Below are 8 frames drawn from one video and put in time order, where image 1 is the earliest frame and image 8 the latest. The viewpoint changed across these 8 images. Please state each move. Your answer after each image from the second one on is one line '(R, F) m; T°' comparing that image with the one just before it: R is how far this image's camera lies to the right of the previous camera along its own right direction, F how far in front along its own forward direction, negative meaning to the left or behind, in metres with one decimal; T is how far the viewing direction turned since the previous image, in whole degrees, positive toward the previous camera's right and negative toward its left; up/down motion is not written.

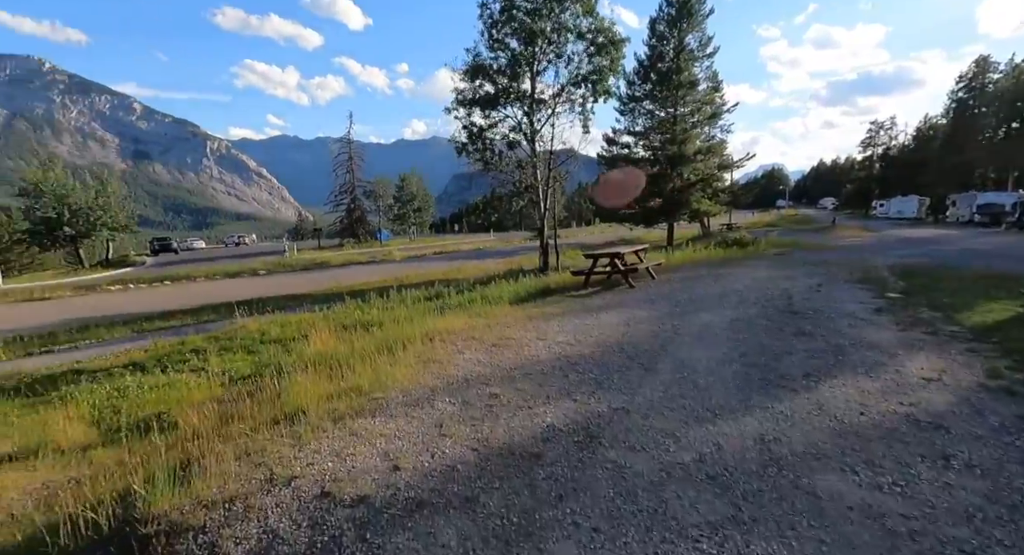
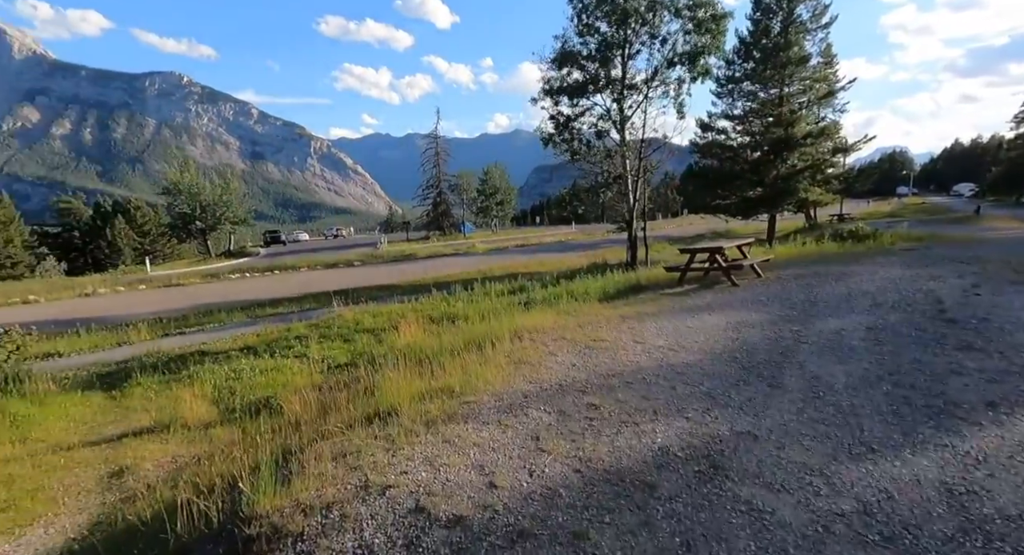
(-0.1, +0.2) m; -8°
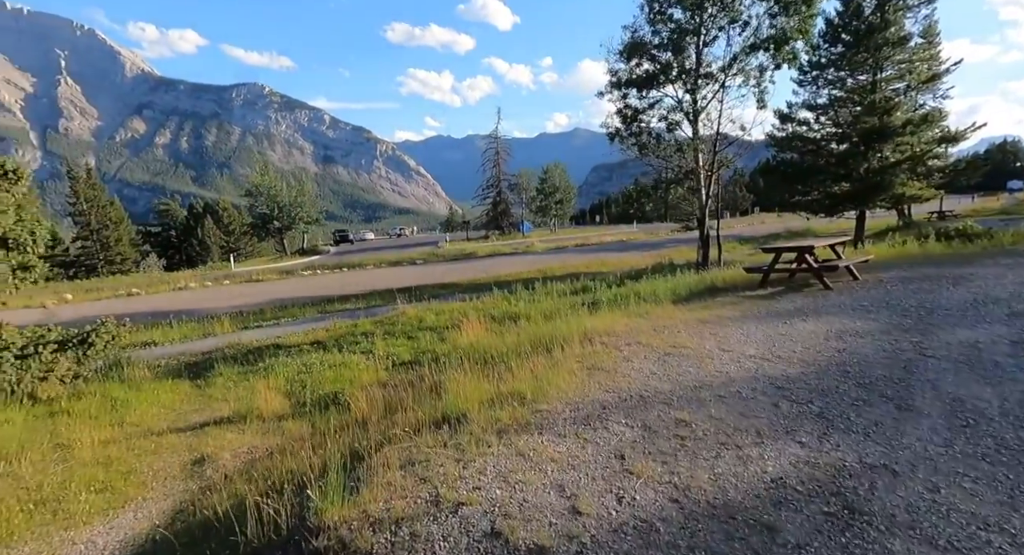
(-0.1, +0.2) m; -6°
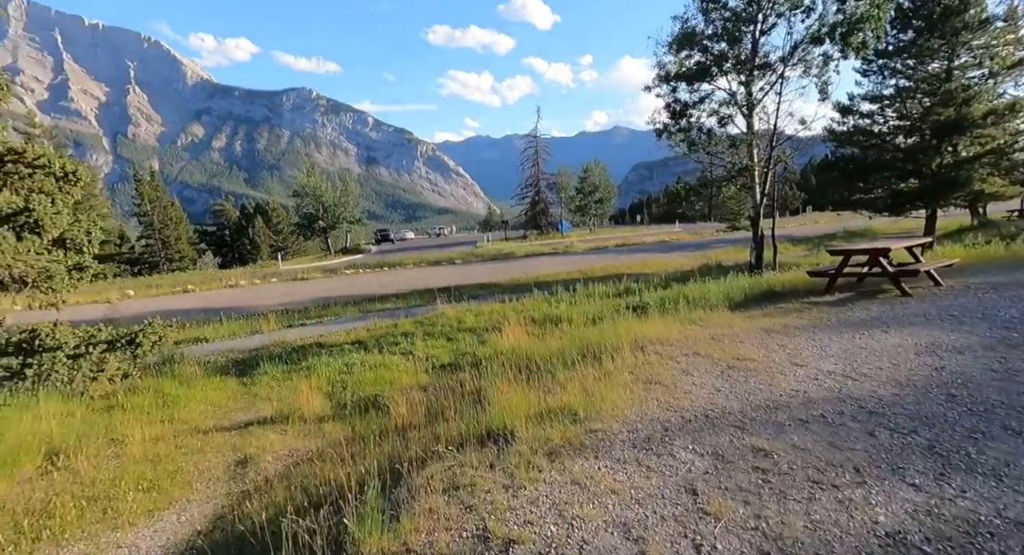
(-0.1, +0.2) m; -4°
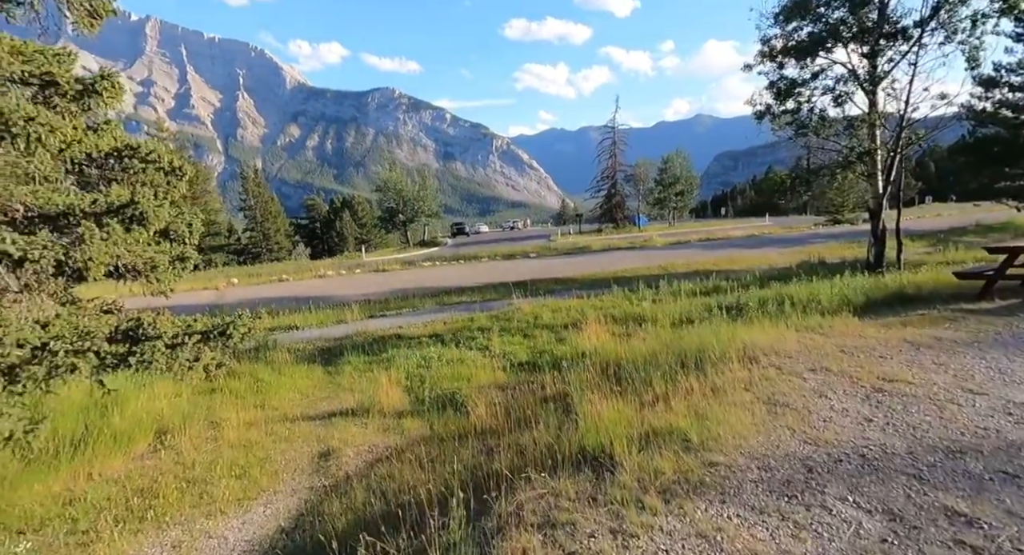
(-0.1, +0.3) m; -7°
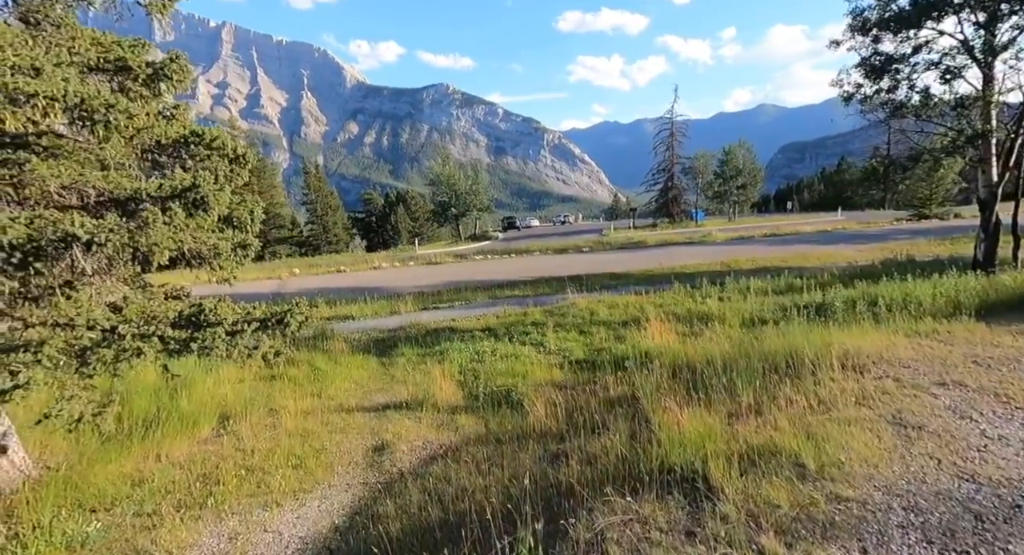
(-0.1, +0.3) m; -5°
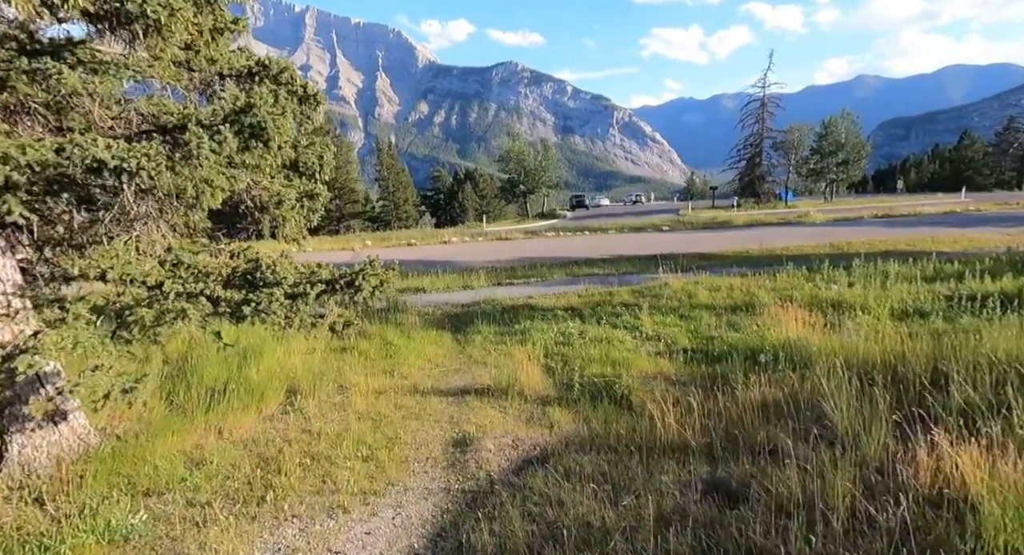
(-0.4, +1.0) m; -6°
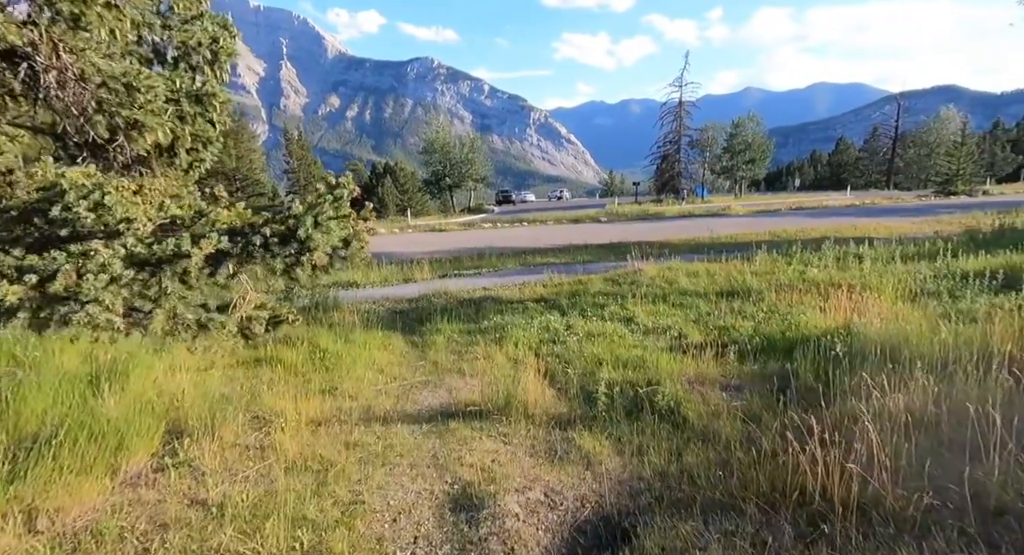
(-0.6, +1.8) m; +8°
